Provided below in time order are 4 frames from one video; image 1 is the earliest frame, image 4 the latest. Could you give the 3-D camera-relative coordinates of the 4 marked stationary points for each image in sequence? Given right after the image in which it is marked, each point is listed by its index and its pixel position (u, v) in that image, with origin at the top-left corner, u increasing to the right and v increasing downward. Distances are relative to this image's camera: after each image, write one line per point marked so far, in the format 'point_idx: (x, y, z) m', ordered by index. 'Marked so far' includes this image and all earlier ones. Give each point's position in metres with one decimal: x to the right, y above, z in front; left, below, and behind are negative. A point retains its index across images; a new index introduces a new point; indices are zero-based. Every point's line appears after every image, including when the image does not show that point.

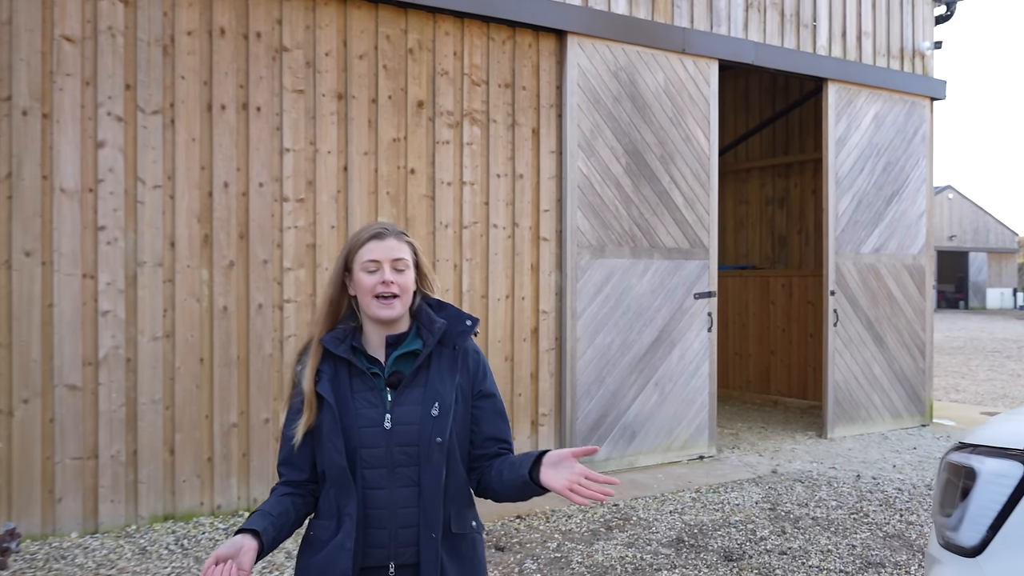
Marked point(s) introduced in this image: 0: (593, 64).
0: (+0.5, +1.3, +5.6) m
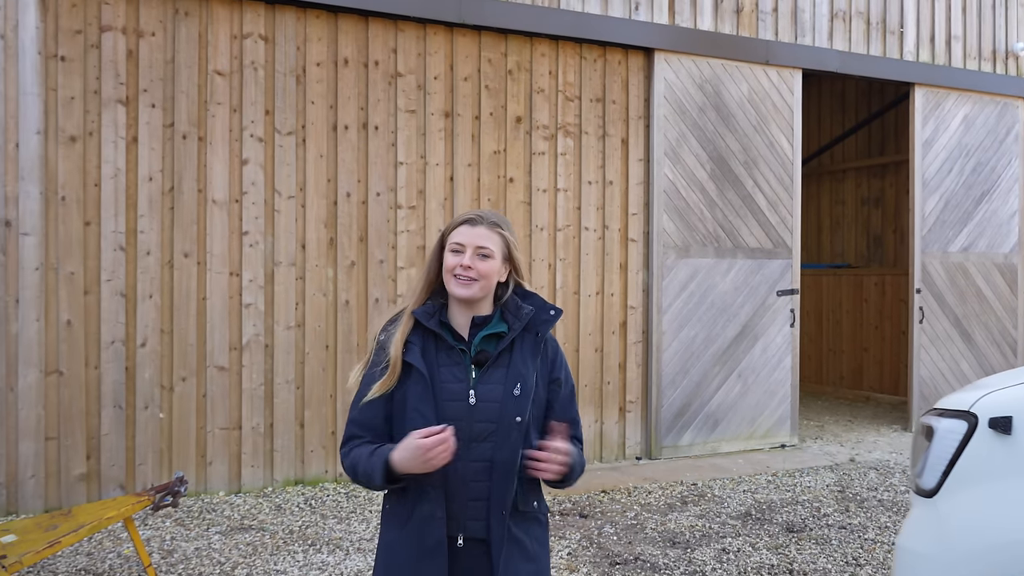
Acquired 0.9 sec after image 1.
0: (+1.1, +1.4, +6.1) m
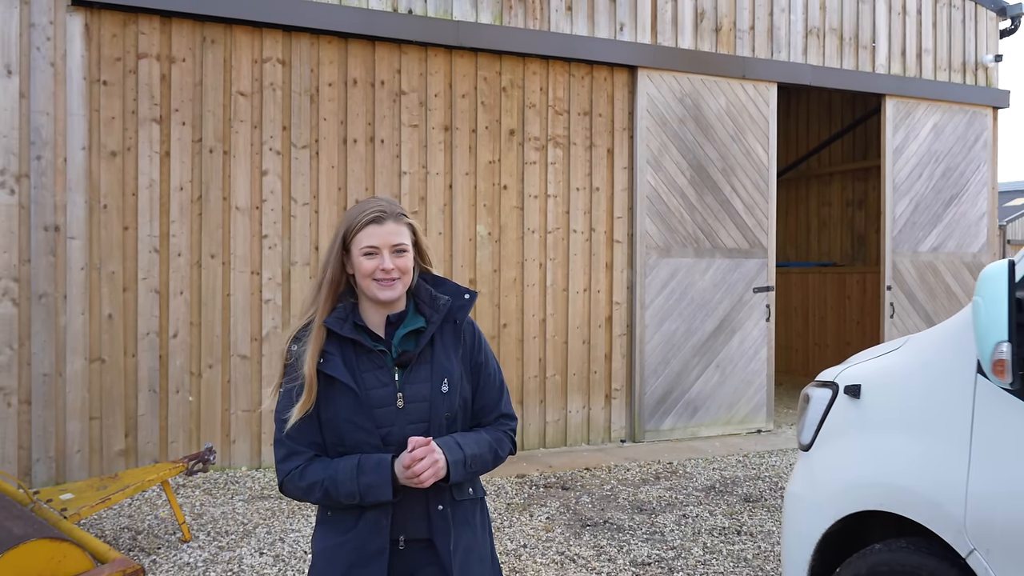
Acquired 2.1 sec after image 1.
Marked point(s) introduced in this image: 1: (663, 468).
0: (+1.0, +1.4, +6.6) m
1: (+0.9, -1.1, +5.7) m
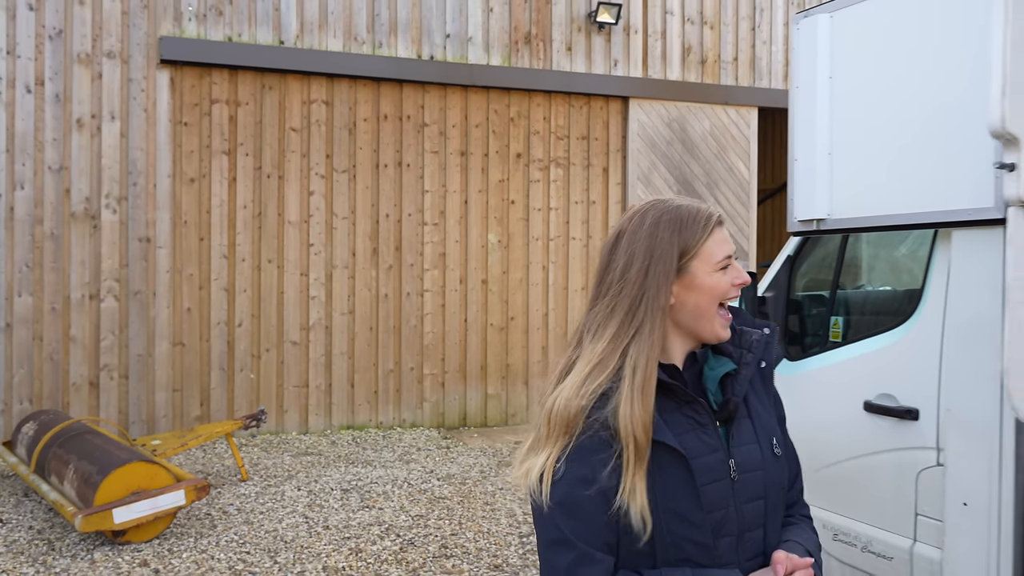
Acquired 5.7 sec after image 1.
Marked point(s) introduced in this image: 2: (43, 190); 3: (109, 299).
0: (+1.1, +1.4, +7.7) m
1: (+0.9, -1.1, +6.7) m
2: (-3.1, +0.7, +6.2) m
3: (-2.7, -0.1, +6.3) m
